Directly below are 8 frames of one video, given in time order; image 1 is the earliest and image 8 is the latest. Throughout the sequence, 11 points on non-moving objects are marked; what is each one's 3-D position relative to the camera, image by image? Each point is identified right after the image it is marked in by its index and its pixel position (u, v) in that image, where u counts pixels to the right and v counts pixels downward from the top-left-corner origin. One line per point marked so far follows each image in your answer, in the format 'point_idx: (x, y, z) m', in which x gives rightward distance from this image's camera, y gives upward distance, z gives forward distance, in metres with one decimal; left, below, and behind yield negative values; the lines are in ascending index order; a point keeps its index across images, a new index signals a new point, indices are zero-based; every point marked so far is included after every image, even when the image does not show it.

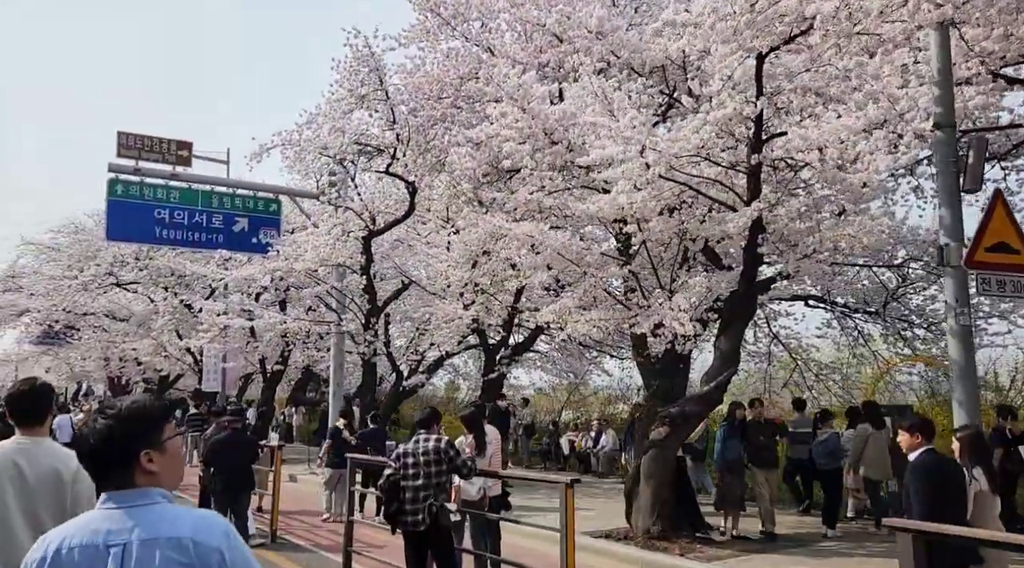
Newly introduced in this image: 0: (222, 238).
0: (-4.6, +0.7, +15.8) m
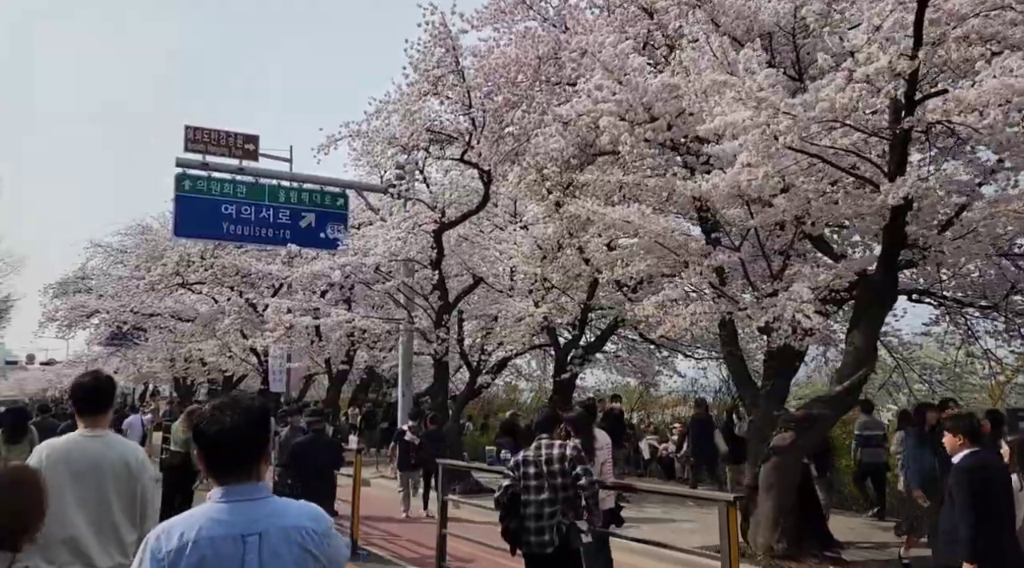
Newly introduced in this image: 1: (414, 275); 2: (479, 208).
0: (-3.4, +0.8, +15.4) m
1: (-1.5, +0.1, +15.2) m
2: (-0.4, +1.0, +12.5) m
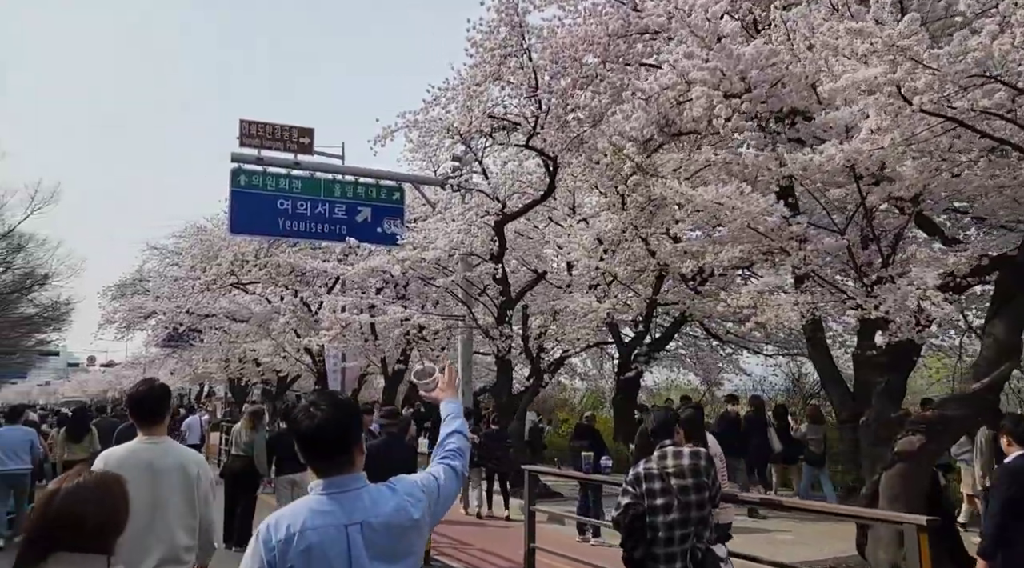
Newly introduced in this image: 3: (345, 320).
0: (-2.5, +0.8, +14.9) m
1: (-0.5, +0.2, +14.6) m
2: (+0.4, +1.0, +11.9) m
3: (-2.9, -0.6, +16.9) m
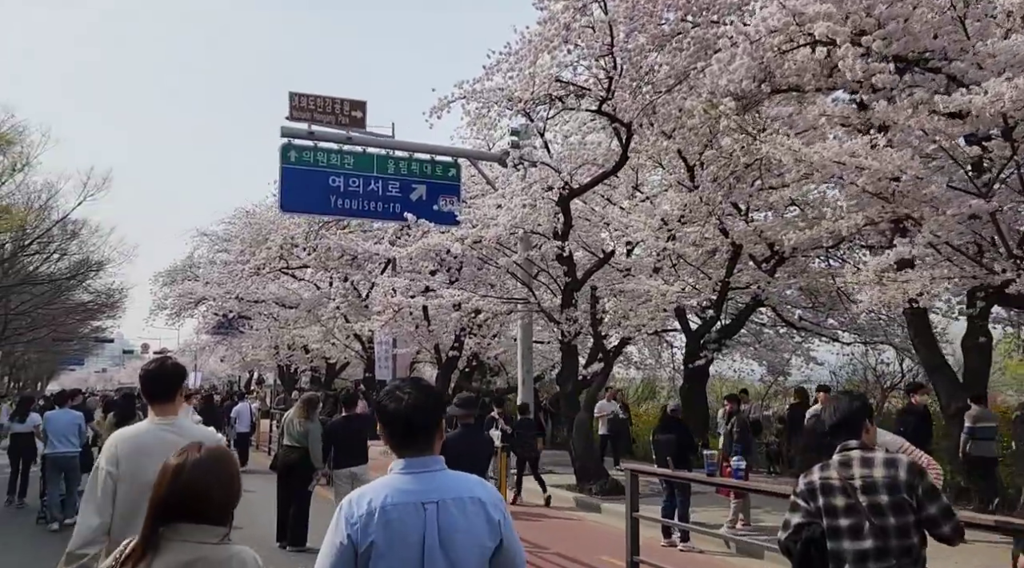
0: (-1.6, +1.1, +14.1) m
1: (+0.4, +0.5, +13.7) m
2: (+1.2, +1.3, +11.0) m
3: (-1.9, -0.3, +16.2) m
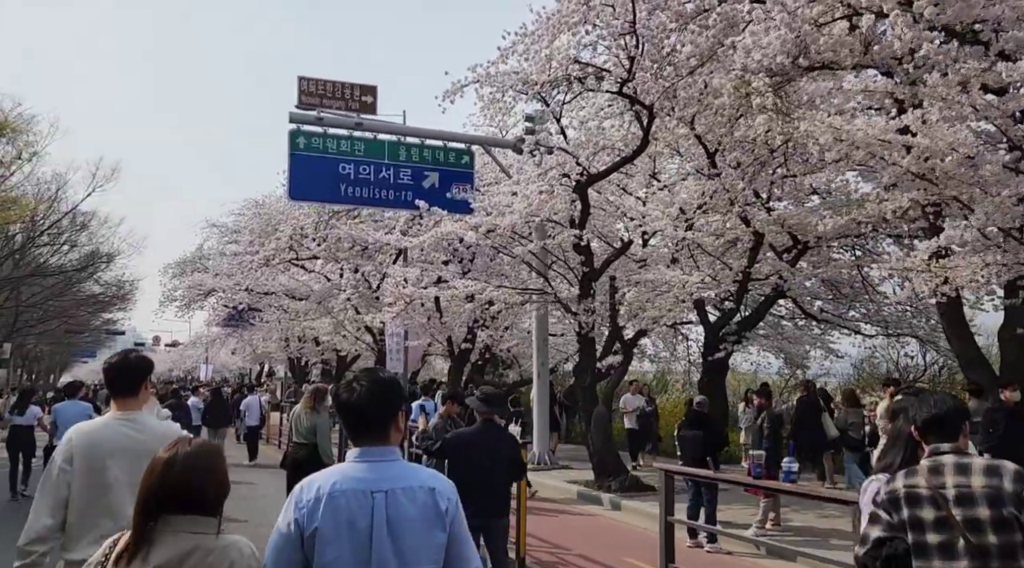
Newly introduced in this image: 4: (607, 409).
0: (-1.4, +1.2, +13.7) m
1: (+0.6, +0.6, +13.3) m
2: (+1.3, +1.4, +10.6) m
3: (-1.6, -0.2, +15.8) m
4: (+1.1, -1.5, +11.6) m
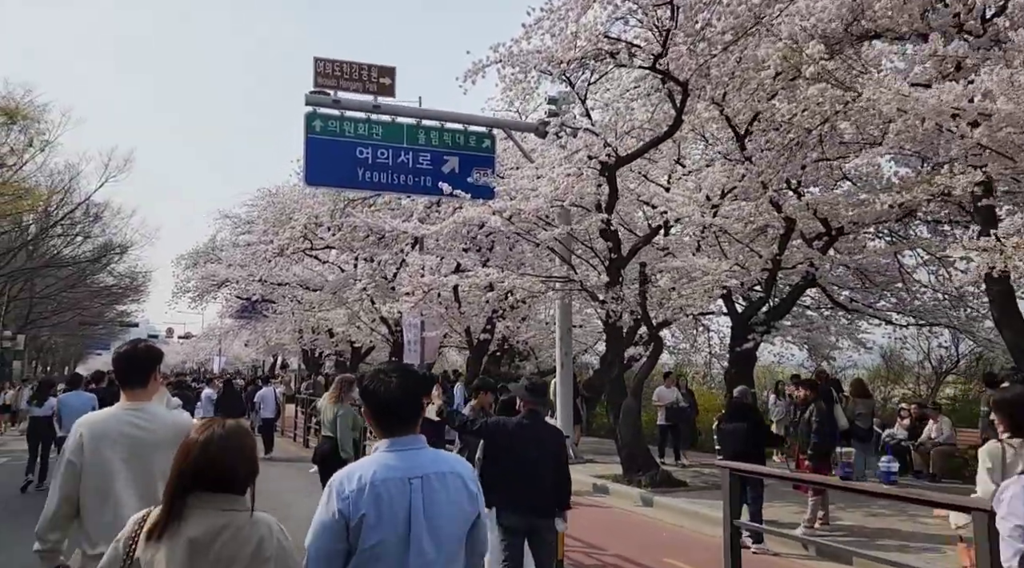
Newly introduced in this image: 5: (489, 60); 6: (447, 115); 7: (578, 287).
0: (-1.1, +1.4, +13.3) m
1: (+0.9, +0.8, +12.9) m
2: (+1.6, +1.5, +10.1) m
3: (-1.3, 0.0, +15.4) m
4: (+1.4, -1.3, +11.2) m
5: (-0.3, +2.9, +12.7) m
6: (-0.9, +2.4, +13.8) m
7: (+0.8, 0.0, +12.6) m
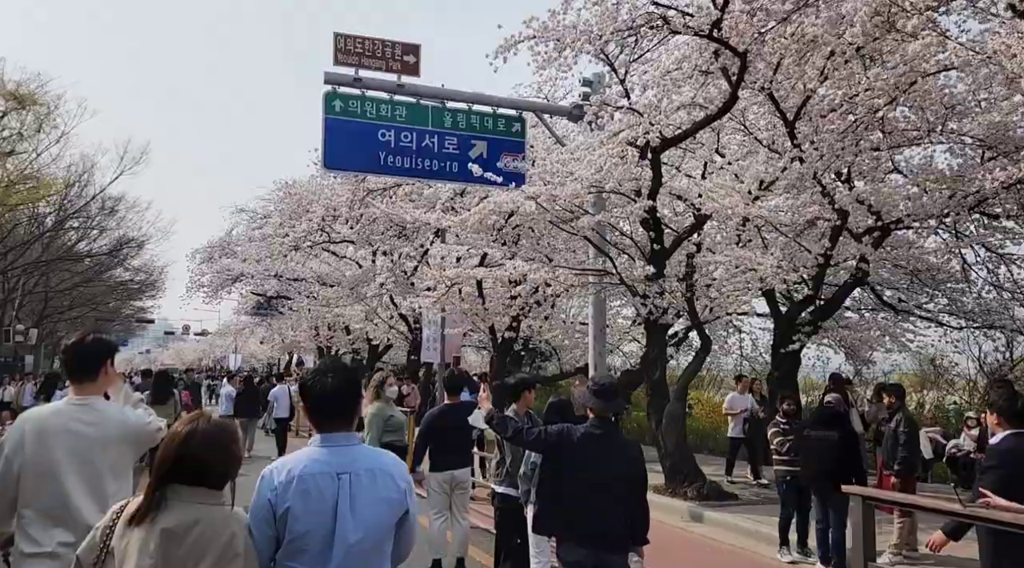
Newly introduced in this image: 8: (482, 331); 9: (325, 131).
0: (-0.7, +1.5, +12.4) m
1: (+1.3, +0.8, +11.9) m
2: (+2.0, +1.6, +9.2) m
3: (-0.9, +0.1, +14.5) m
4: (+1.7, -1.2, +10.2) m
5: (+0.1, +2.9, +11.7) m
6: (-0.5, +2.4, +12.9) m
7: (+1.2, 0.0, +11.6) m
8: (-0.6, -0.9, +18.7) m
9: (-2.2, +1.8, +11.6) m
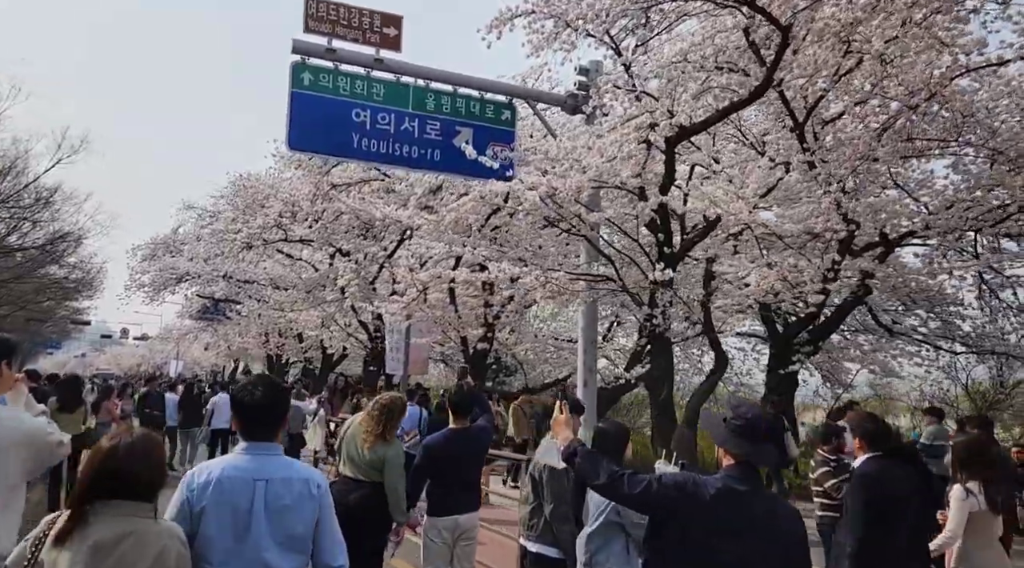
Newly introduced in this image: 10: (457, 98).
0: (-0.8, +1.5, +11.1) m
1: (+1.1, +0.8, +10.7) m
2: (+2.0, +1.5, +8.0) m
3: (-1.2, 0.0, +13.1) m
4: (+1.6, -1.3, +9.0) m
5: (+0.1, +2.9, +10.5) m
6: (-0.6, +2.4, +11.6) m
7: (+1.1, -0.1, +10.4) m
8: (-1.1, -1.0, +17.4) m
9: (-2.3, +1.9, +10.3) m
10: (-0.6, +2.1, +11.2) m
